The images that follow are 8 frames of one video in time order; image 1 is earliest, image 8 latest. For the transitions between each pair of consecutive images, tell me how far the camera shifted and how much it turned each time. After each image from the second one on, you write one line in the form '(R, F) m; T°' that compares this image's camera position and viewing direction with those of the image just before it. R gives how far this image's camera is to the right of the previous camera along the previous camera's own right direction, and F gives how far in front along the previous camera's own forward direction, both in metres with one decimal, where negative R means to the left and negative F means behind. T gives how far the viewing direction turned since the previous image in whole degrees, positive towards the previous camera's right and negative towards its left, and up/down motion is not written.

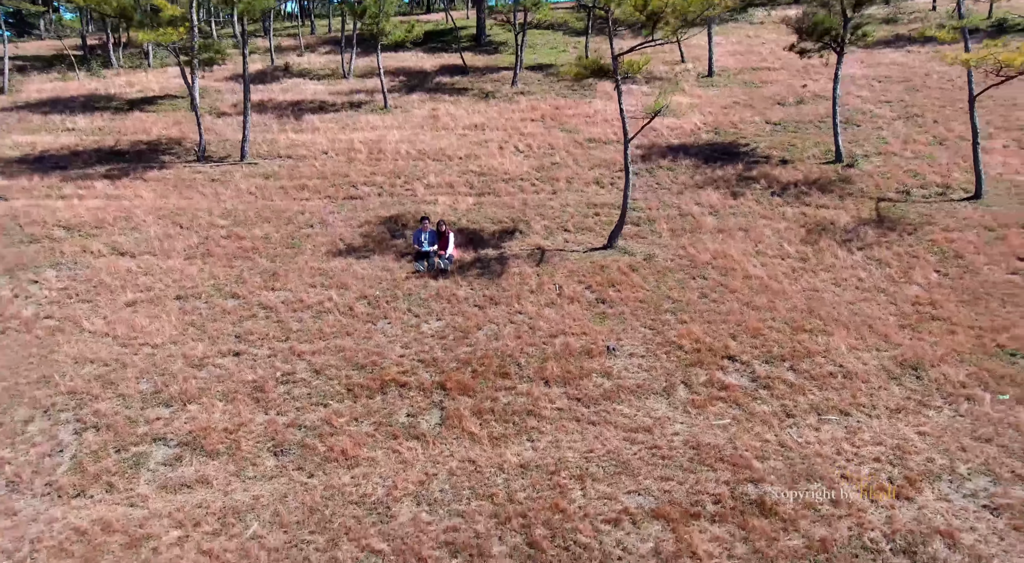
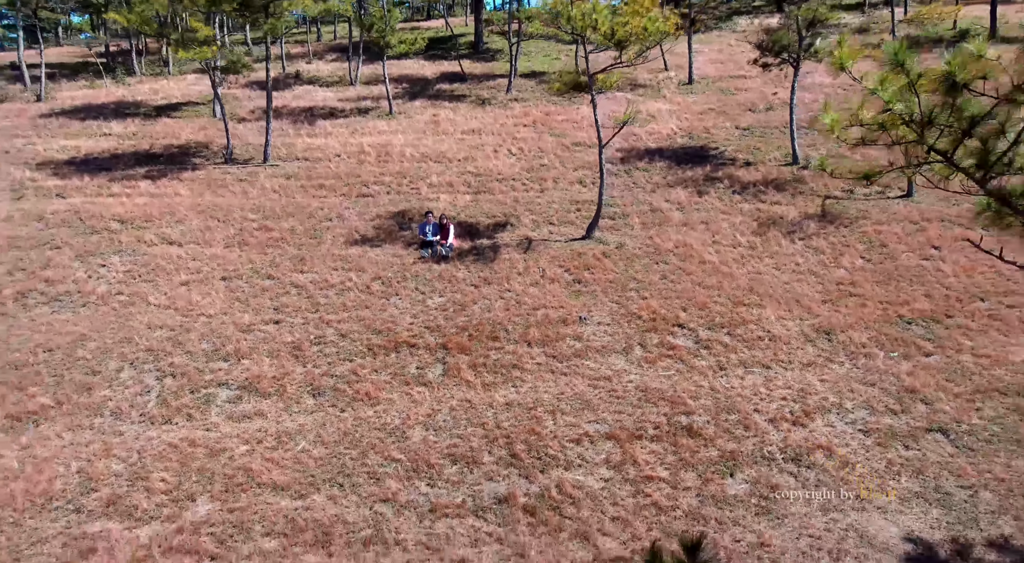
(+0.2, -3.9) m; 0°
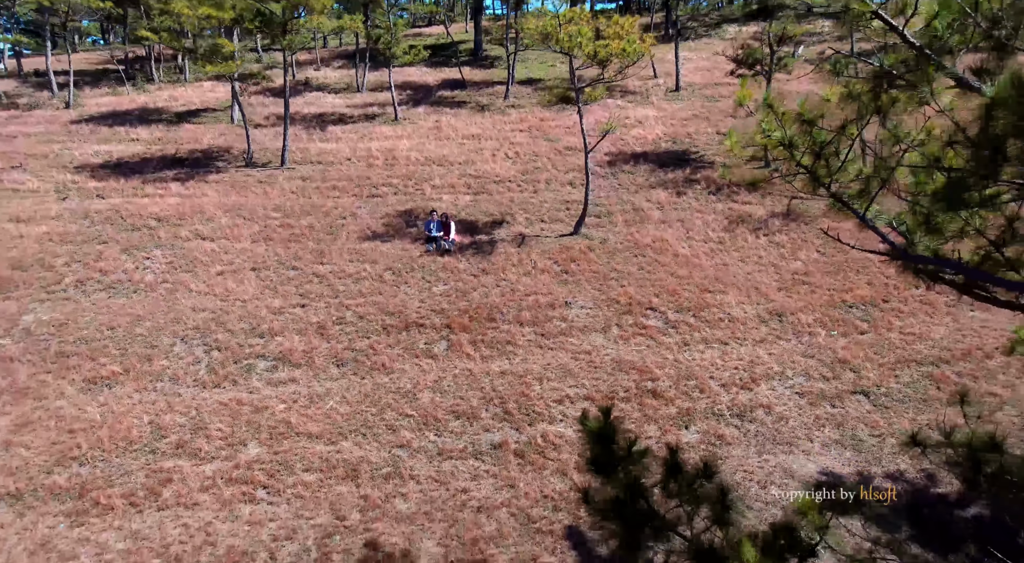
(+0.1, -3.3) m; 0°
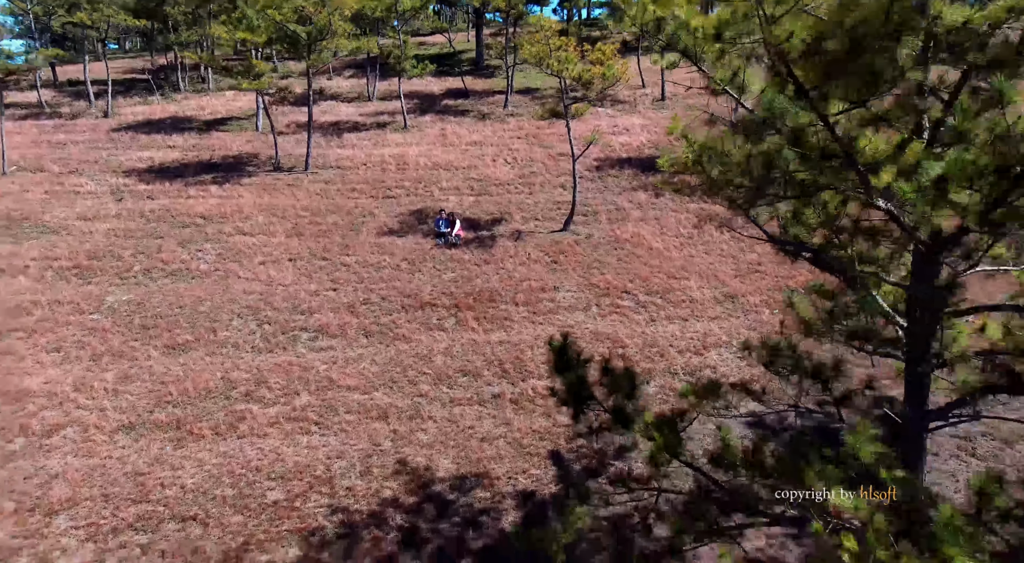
(+0.1, -4.8) m; 0°
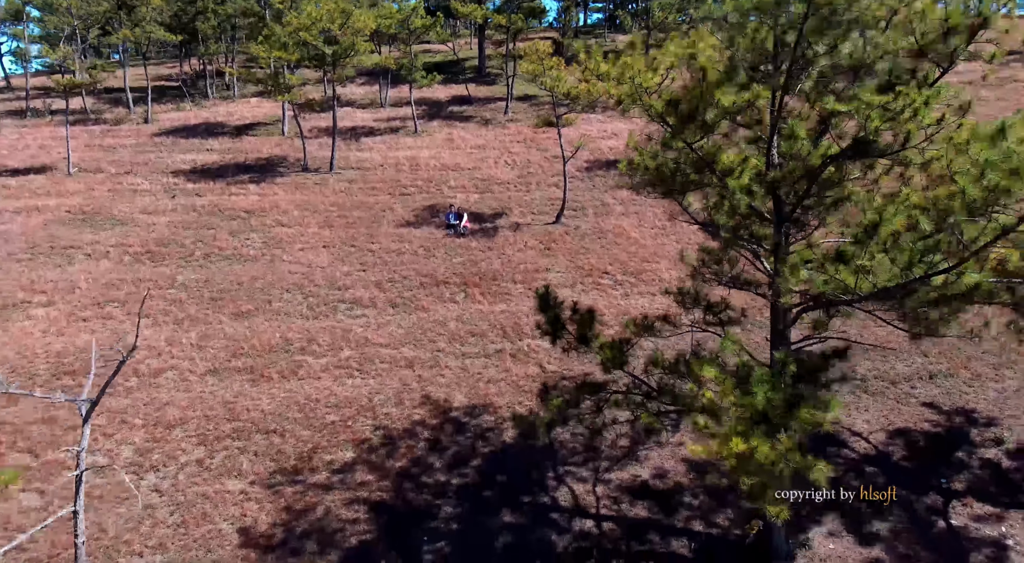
(+0.1, -5.8) m; 0°
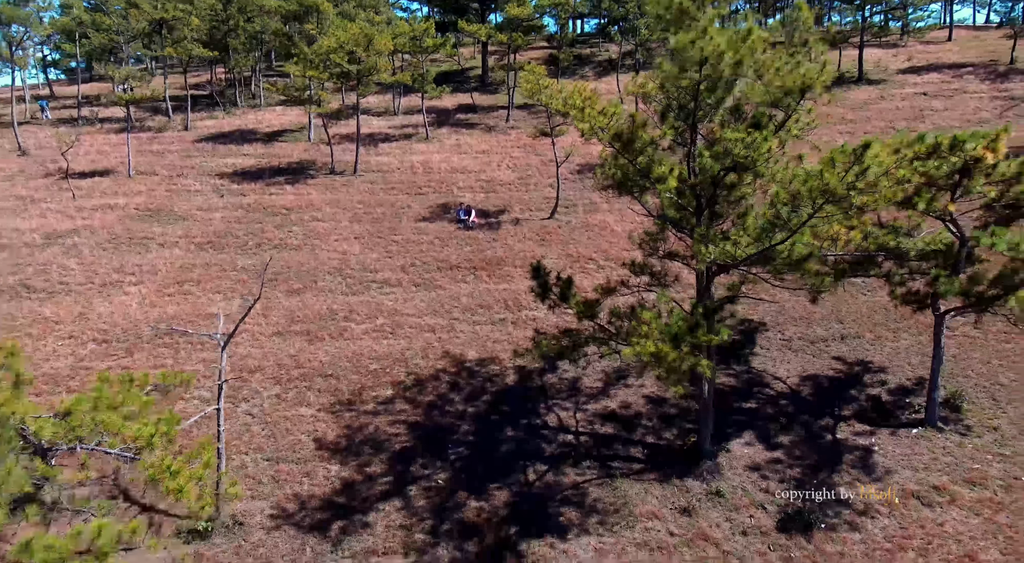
(0.0, -7.0) m; 0°
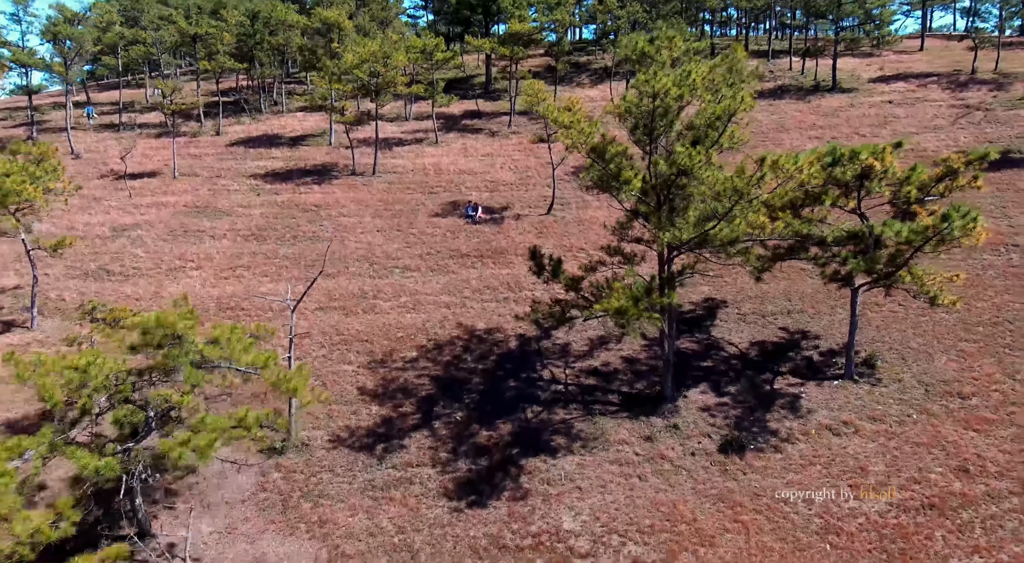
(0.0, -6.7) m; 0°
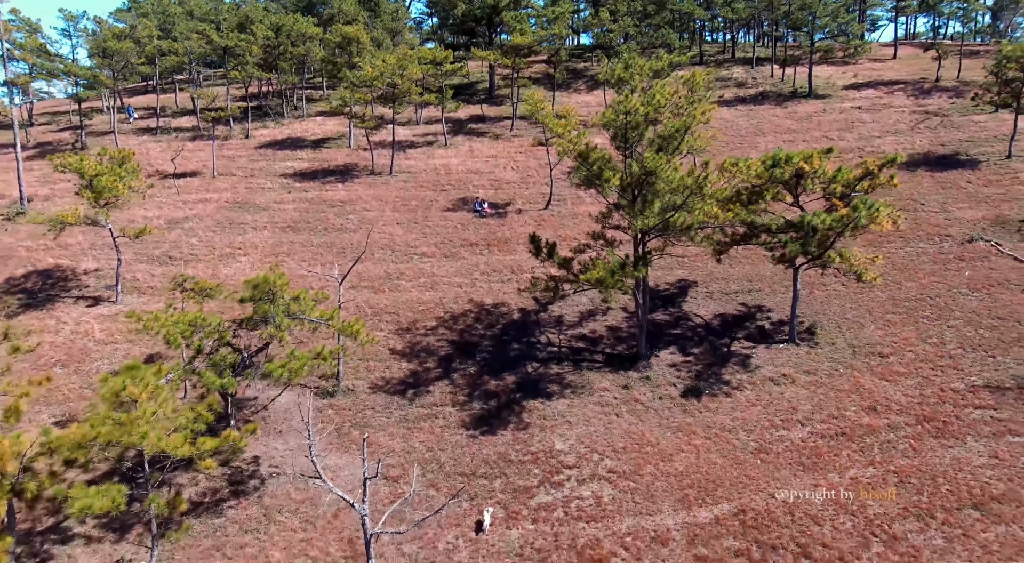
(-0.1, -7.3) m; 0°
